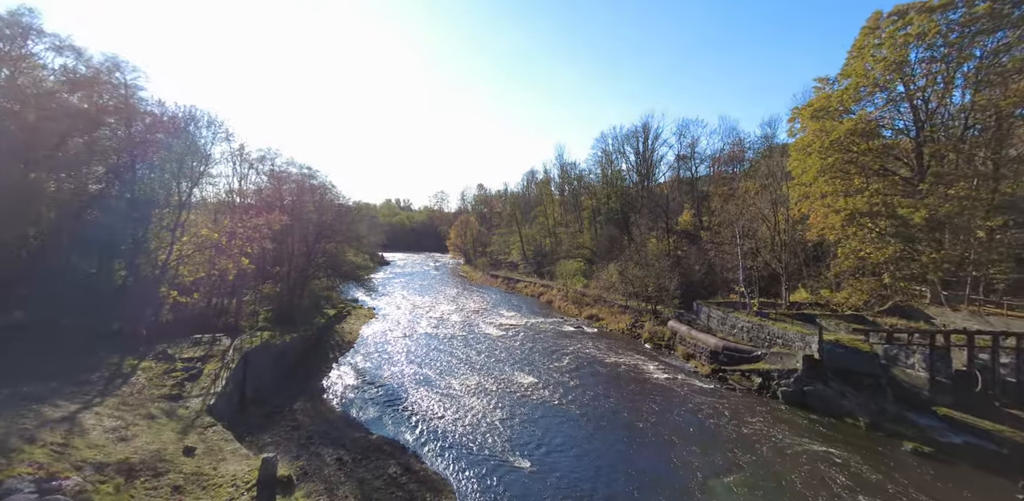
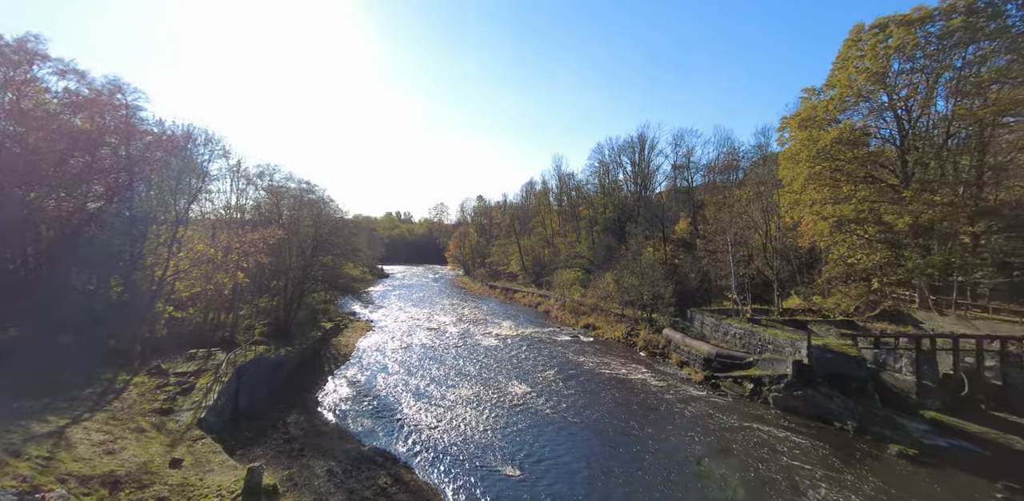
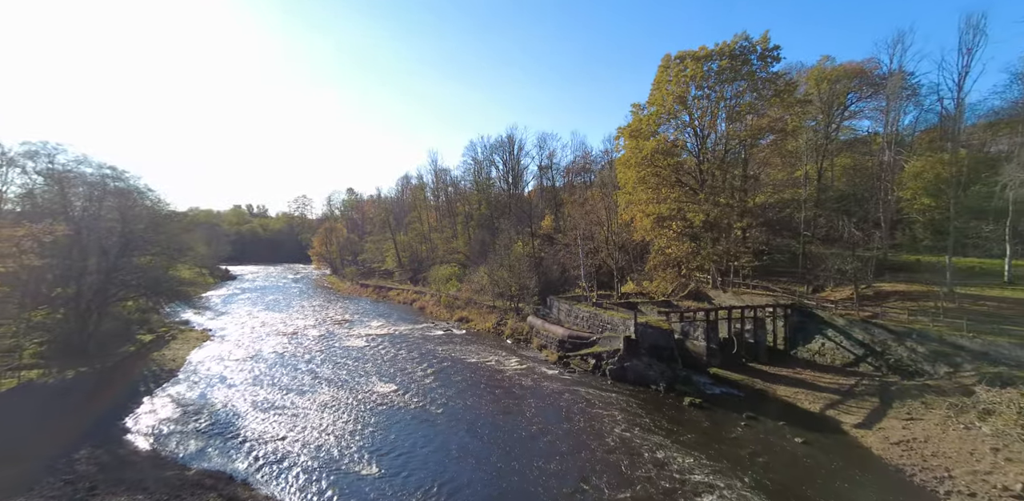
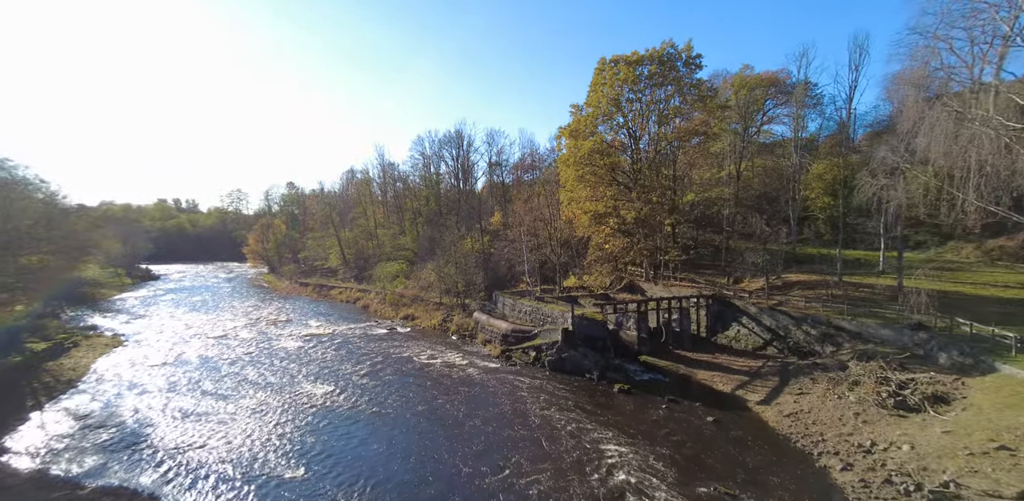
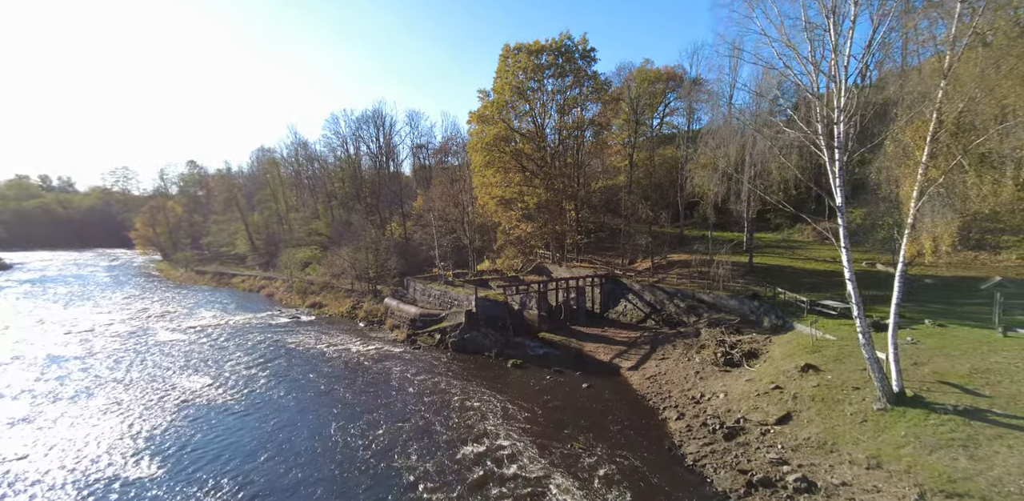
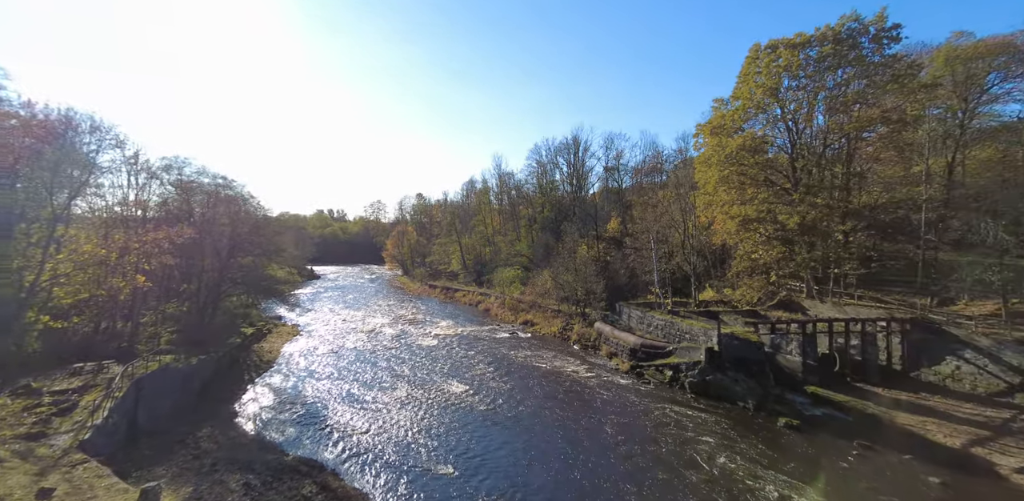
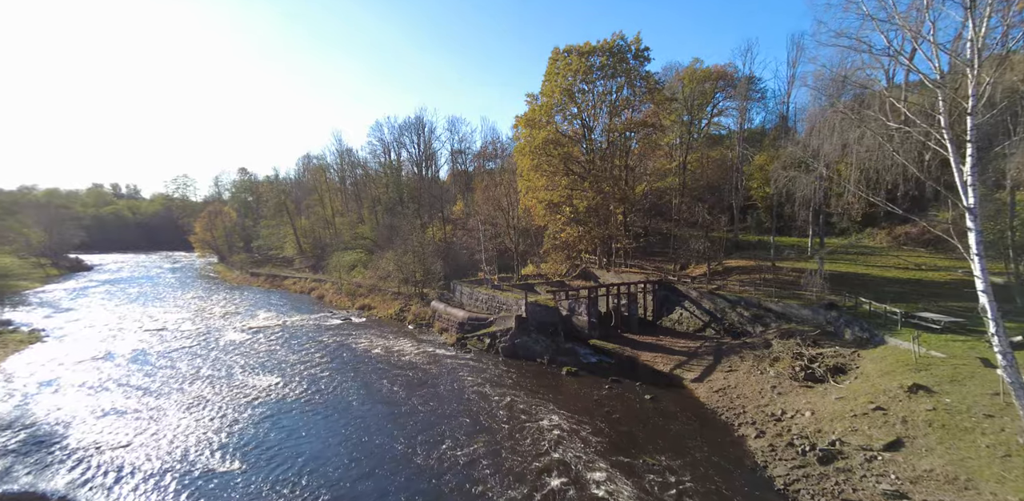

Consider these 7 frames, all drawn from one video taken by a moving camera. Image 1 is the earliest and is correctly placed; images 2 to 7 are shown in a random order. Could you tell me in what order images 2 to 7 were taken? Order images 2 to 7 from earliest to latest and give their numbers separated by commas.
2, 6, 3, 4, 7, 5
